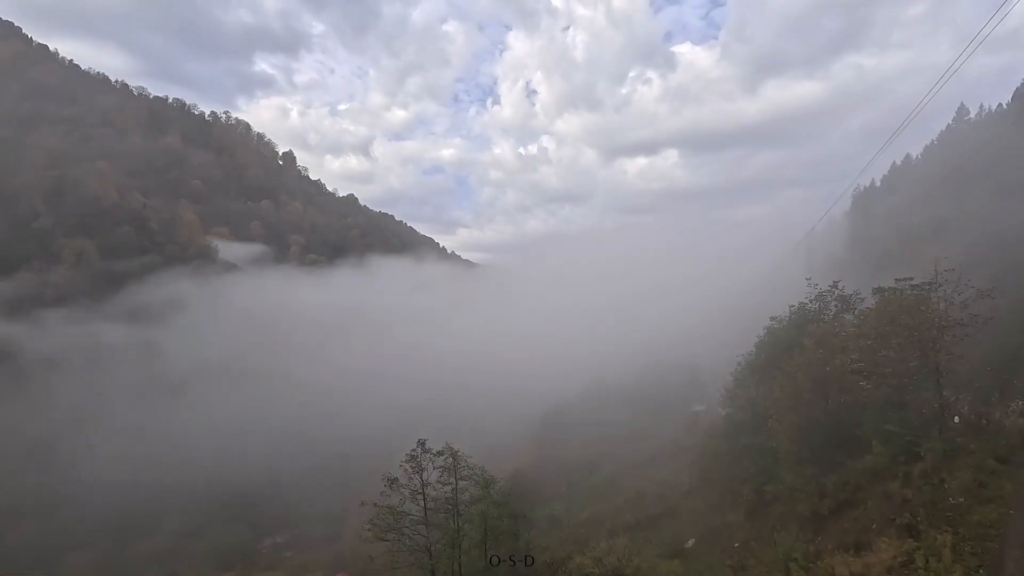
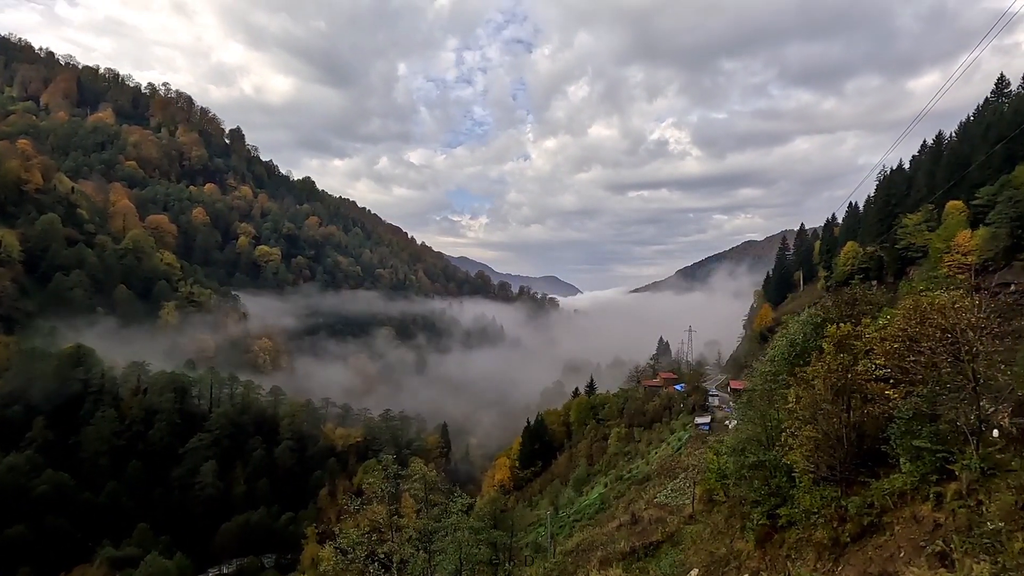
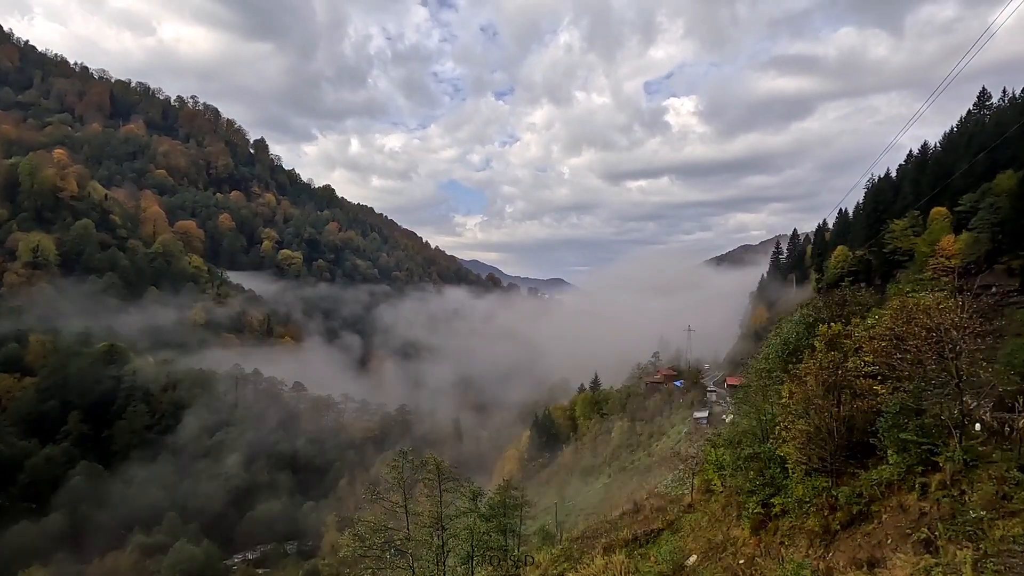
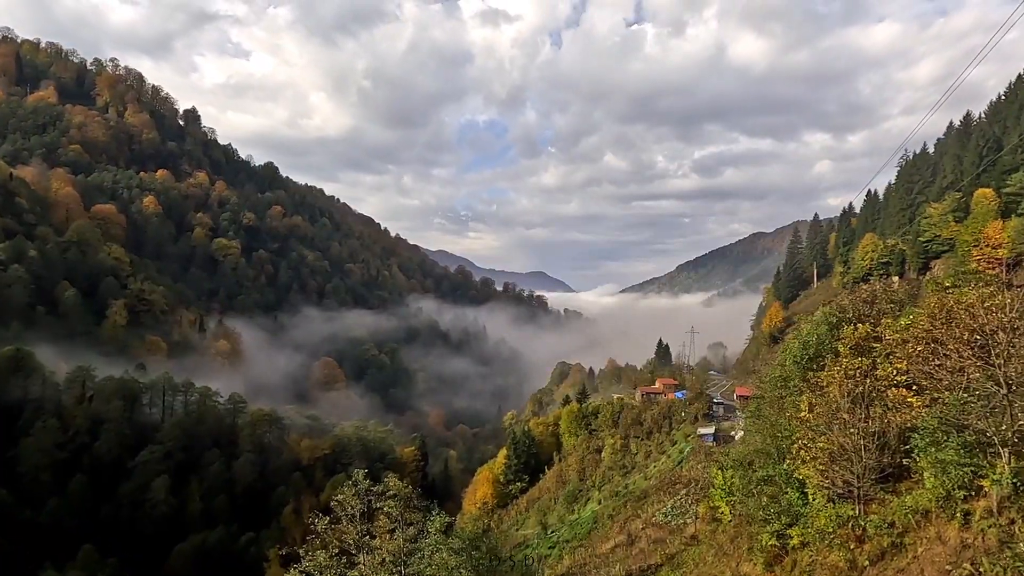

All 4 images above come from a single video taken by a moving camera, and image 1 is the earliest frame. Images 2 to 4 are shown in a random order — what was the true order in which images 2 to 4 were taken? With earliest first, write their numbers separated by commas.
3, 2, 4
